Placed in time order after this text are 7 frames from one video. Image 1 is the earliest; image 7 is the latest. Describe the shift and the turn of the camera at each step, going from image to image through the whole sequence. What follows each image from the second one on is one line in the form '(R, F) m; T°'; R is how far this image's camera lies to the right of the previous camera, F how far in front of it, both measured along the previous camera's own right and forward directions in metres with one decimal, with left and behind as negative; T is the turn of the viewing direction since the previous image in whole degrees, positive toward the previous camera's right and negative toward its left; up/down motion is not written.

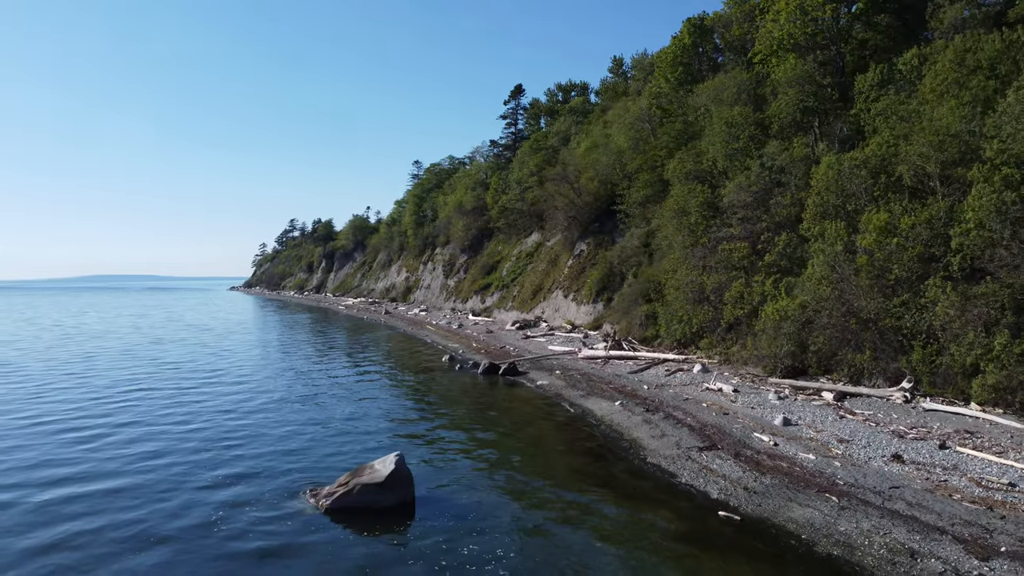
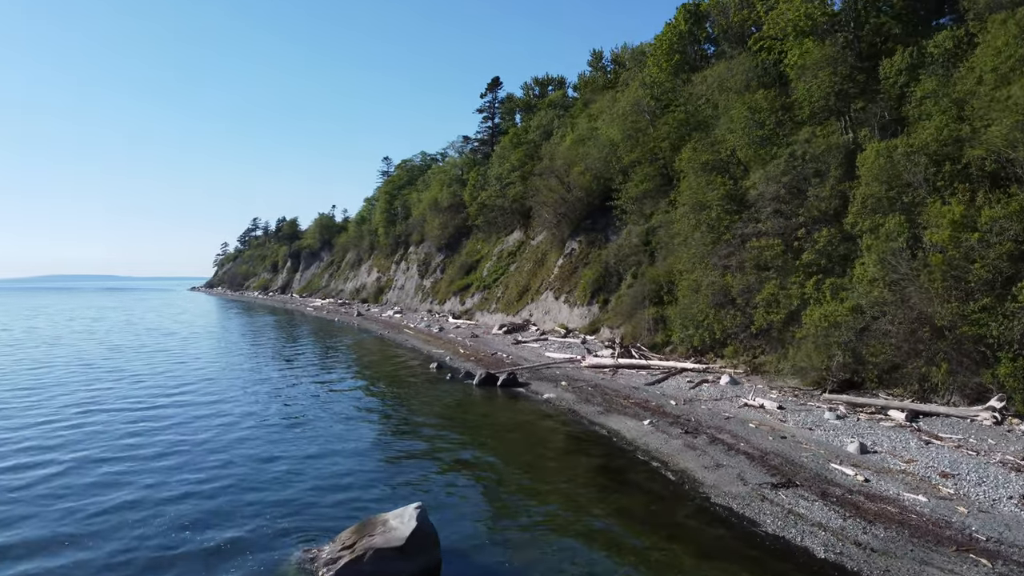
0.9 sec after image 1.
(-1.0, +2.5) m; +2°
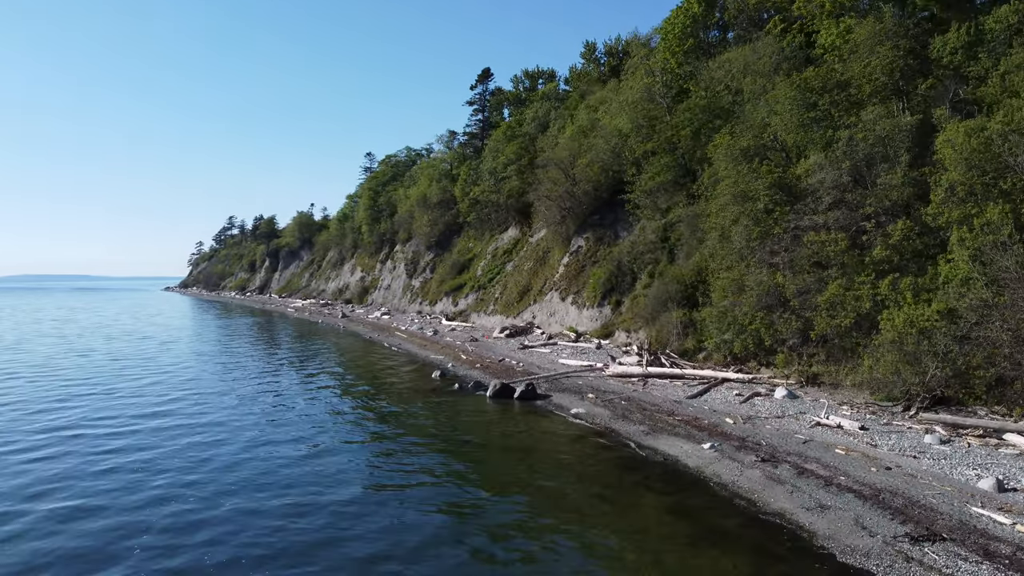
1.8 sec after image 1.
(-1.0, +2.5) m; +2°
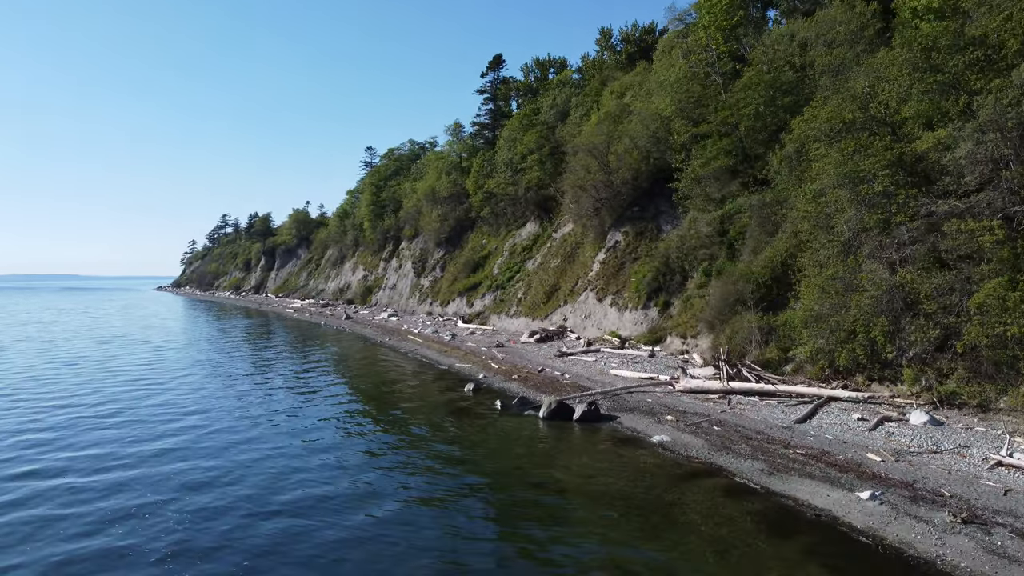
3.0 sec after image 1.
(-1.3, +3.3) m; 0°
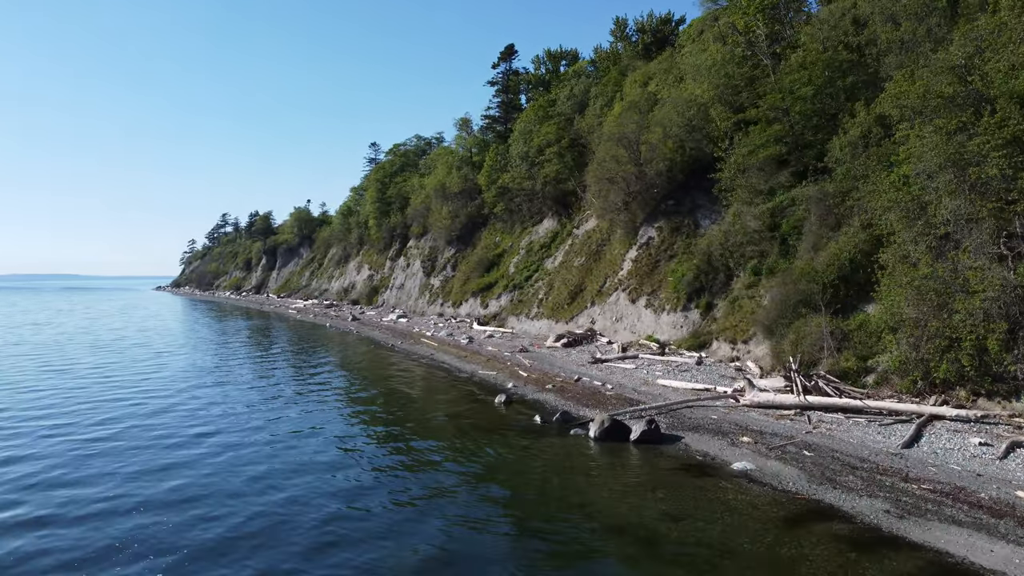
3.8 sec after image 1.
(-0.8, +2.3) m; 0°
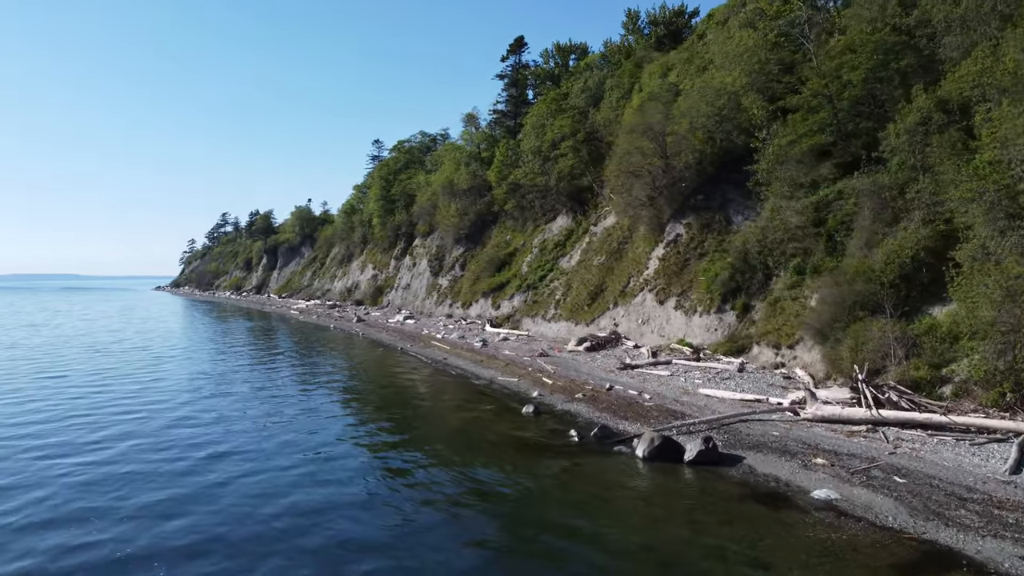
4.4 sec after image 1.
(-0.6, +1.7) m; 0°
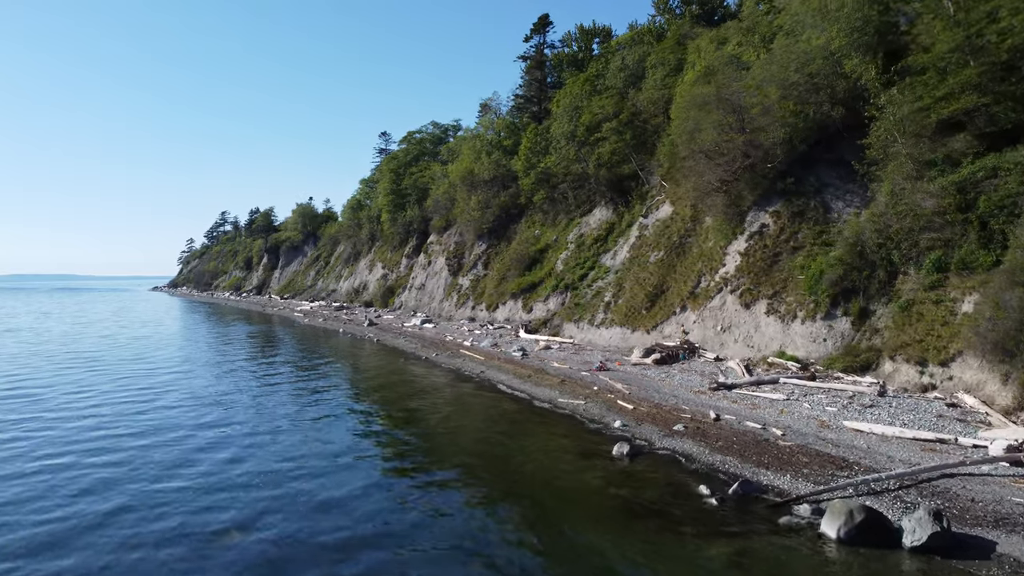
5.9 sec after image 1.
(-1.4, +4.3) m; 0°
